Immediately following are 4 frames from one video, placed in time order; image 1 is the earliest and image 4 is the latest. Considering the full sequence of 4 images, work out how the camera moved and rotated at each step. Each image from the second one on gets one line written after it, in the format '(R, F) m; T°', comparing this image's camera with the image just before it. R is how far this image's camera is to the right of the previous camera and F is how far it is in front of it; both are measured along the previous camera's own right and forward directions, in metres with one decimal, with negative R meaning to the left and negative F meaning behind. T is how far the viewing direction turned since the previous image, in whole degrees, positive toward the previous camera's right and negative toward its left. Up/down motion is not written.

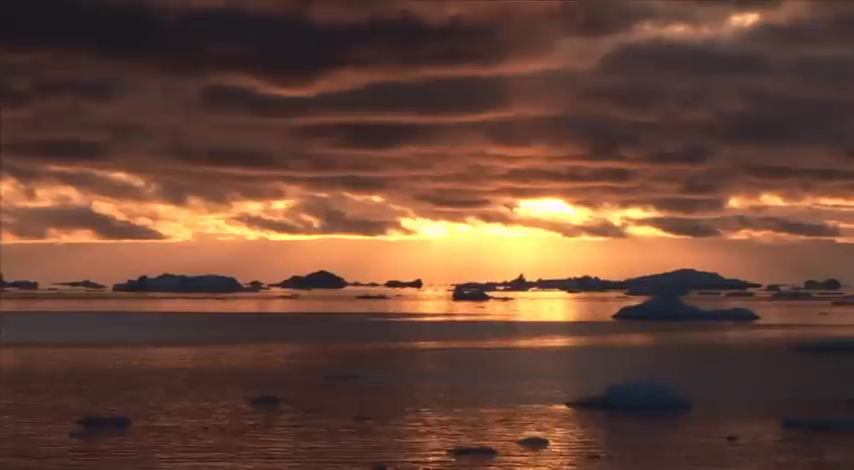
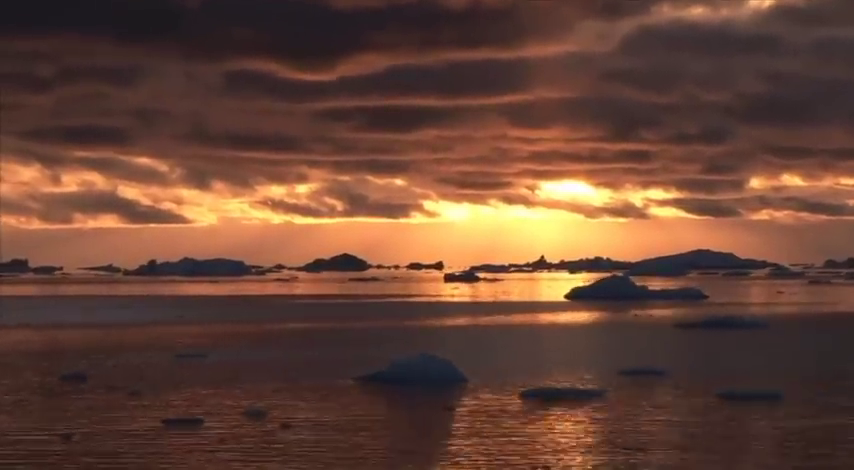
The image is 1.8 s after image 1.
(-0.2, -2.8) m; -1°
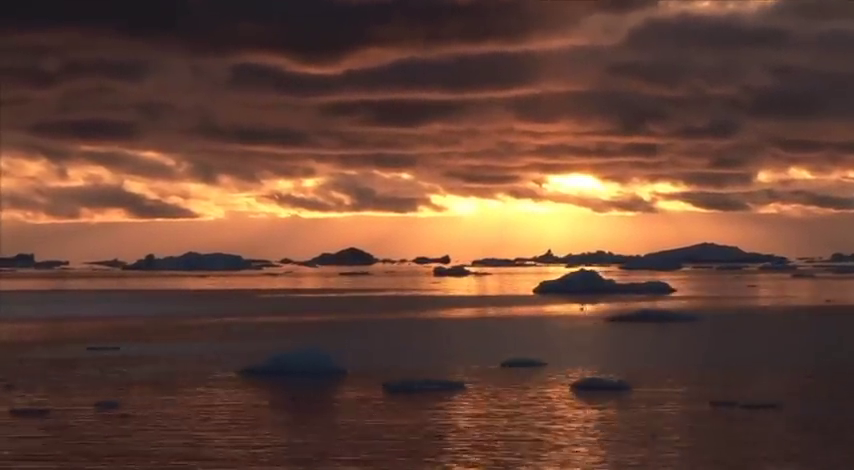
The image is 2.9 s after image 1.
(+0.9, +0.2) m; -1°
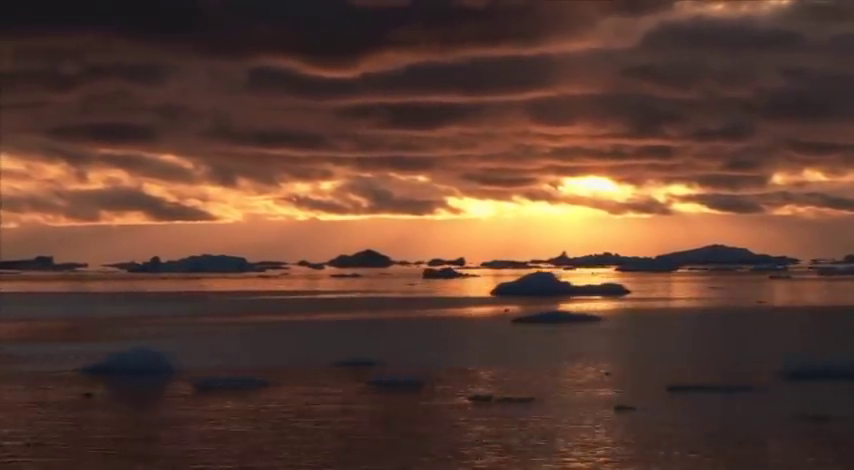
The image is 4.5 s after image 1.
(+1.2, -1.4) m; -1°
